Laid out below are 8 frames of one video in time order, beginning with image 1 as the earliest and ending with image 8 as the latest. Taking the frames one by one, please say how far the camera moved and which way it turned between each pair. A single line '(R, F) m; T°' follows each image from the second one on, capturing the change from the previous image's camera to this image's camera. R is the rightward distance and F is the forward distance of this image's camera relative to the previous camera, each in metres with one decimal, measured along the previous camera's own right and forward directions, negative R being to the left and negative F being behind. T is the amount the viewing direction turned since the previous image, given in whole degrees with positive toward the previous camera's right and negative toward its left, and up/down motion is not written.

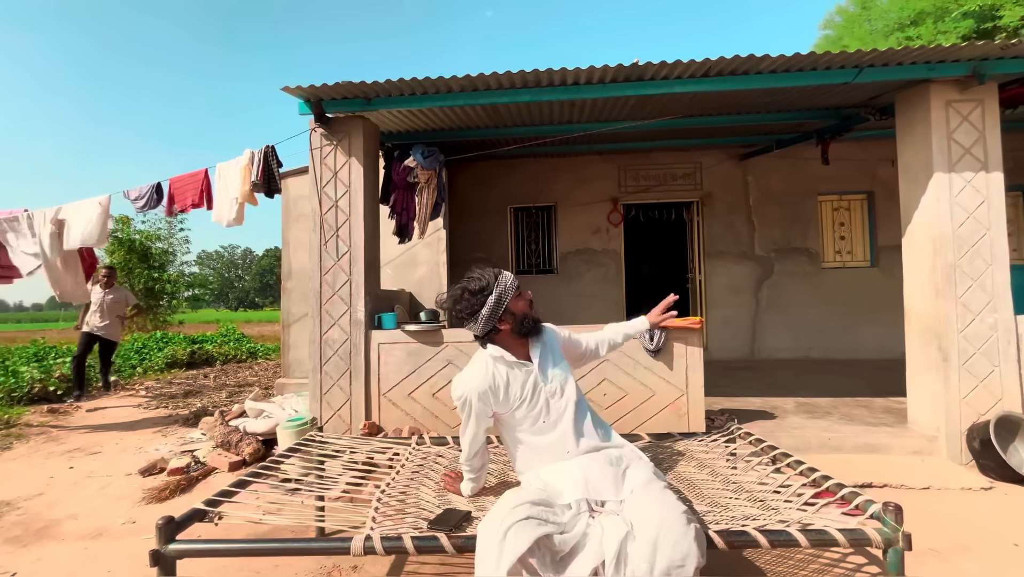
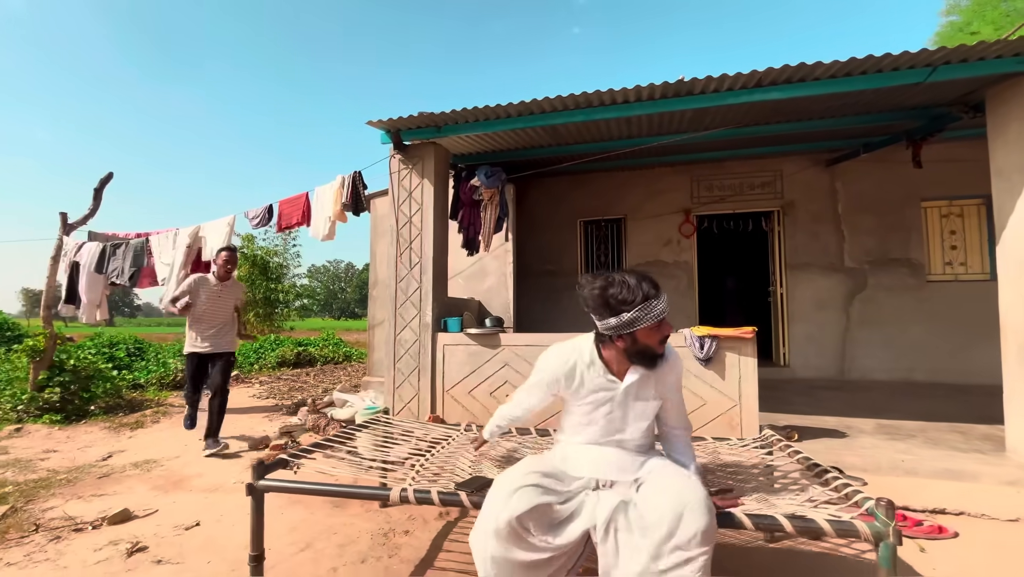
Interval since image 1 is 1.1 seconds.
(+0.3, -0.3) m; -10°
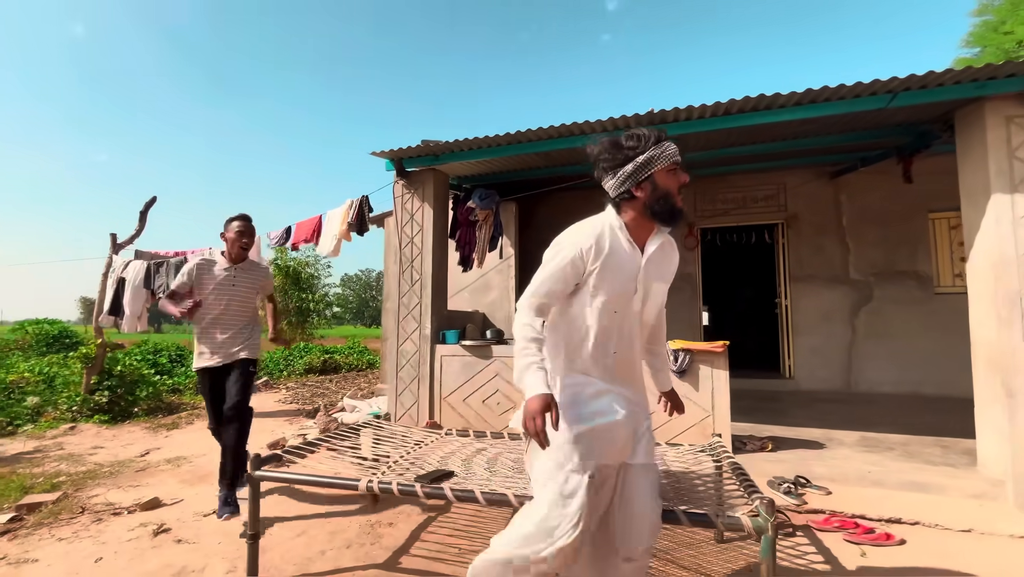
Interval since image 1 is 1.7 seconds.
(+0.4, -0.3) m; -4°
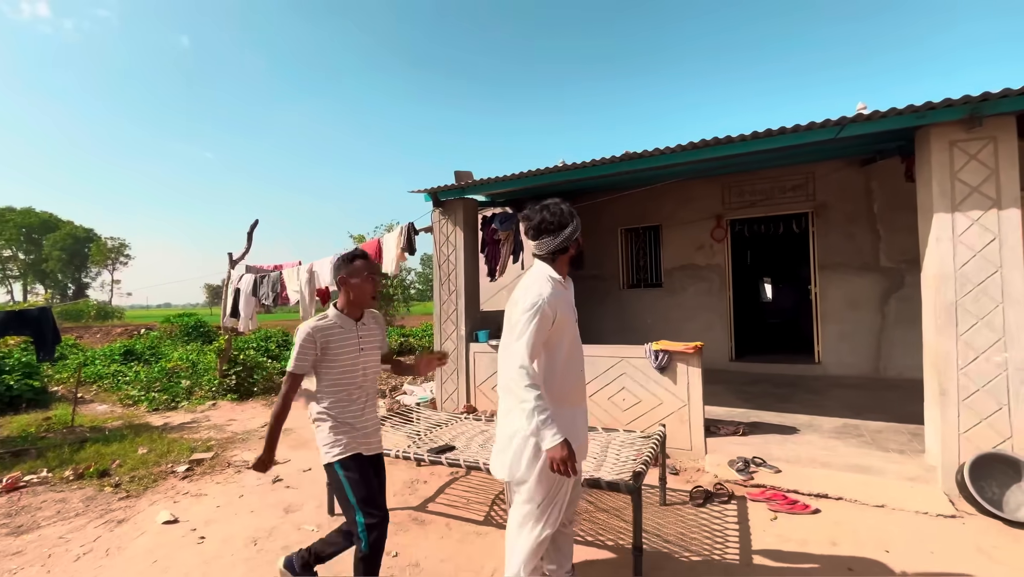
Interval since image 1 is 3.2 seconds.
(+0.8, -1.0) m; -10°
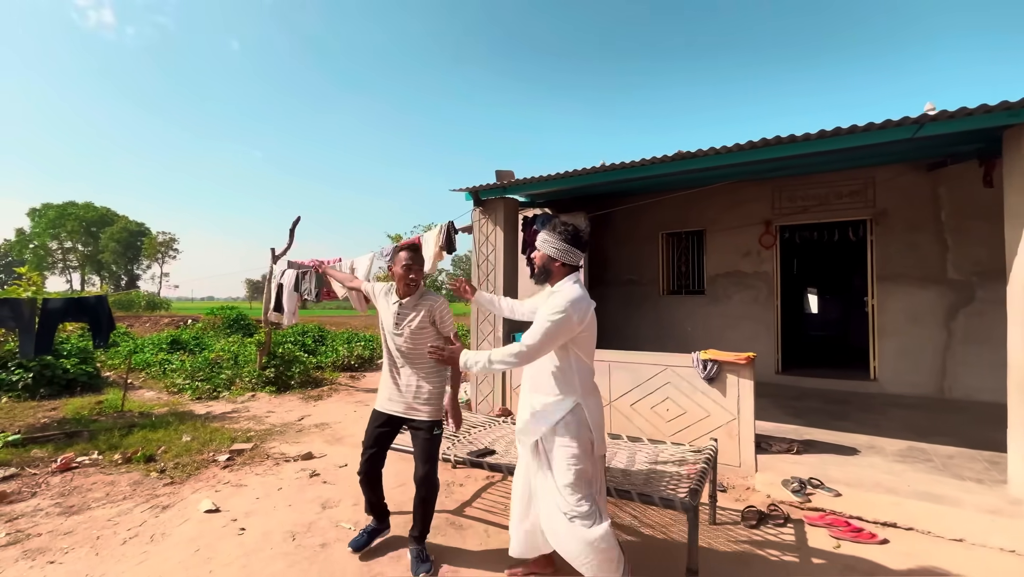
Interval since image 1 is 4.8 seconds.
(-0.1, +0.1) m; -4°
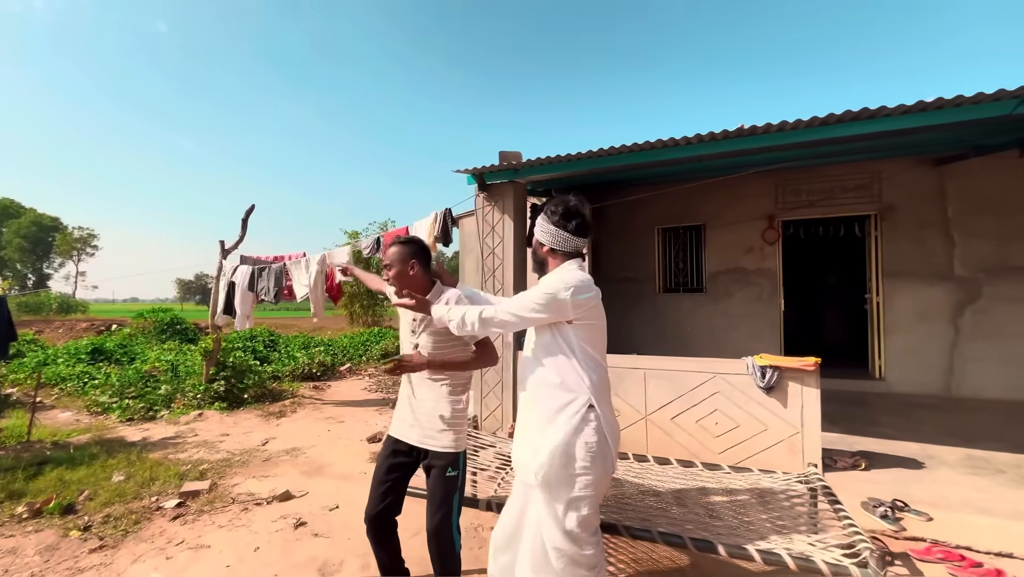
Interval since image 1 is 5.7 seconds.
(-0.7, +0.9) m; +6°
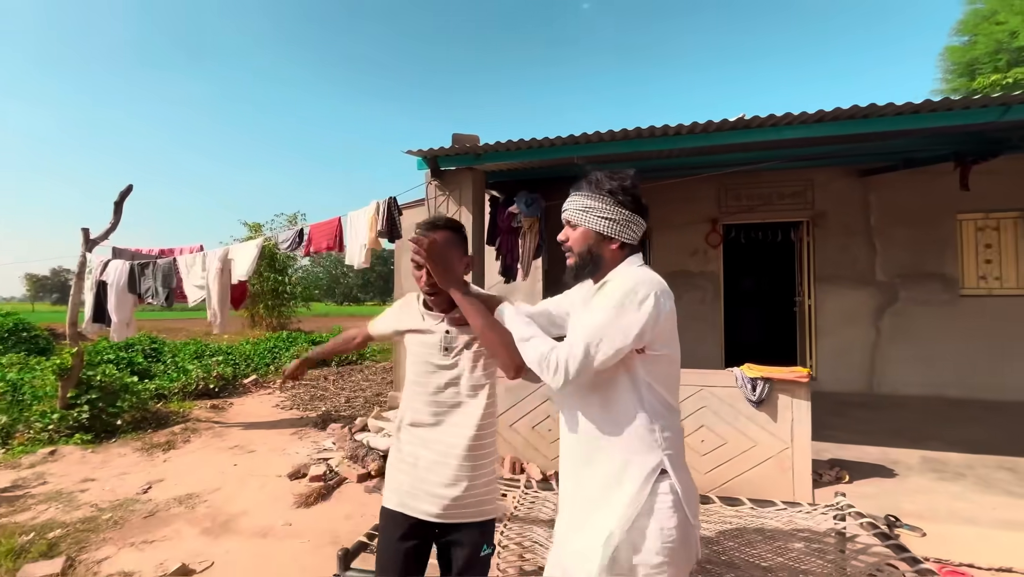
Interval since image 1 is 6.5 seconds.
(-0.4, +0.7) m; +10°
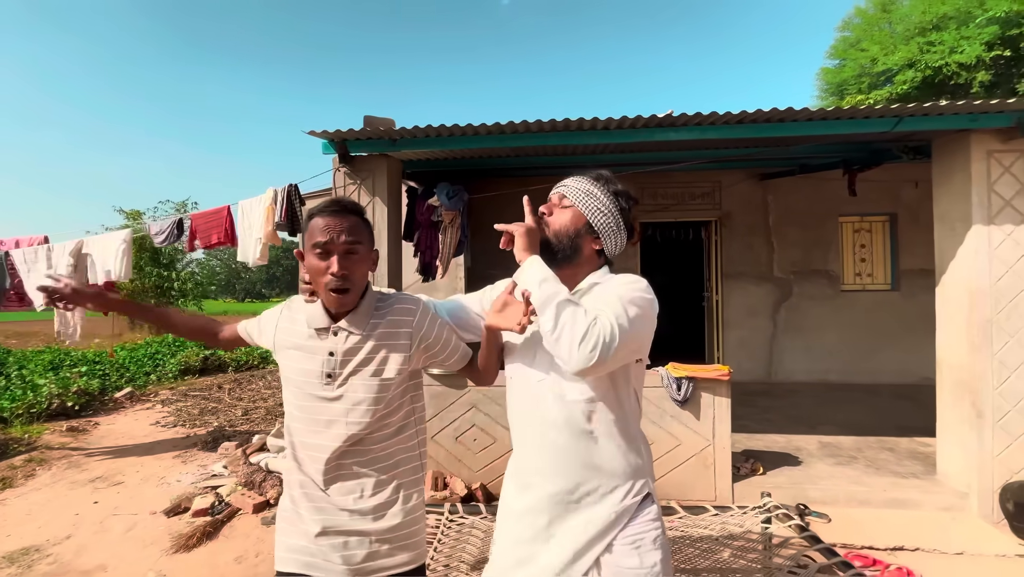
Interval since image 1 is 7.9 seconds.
(0.0, +0.3) m; +10°
